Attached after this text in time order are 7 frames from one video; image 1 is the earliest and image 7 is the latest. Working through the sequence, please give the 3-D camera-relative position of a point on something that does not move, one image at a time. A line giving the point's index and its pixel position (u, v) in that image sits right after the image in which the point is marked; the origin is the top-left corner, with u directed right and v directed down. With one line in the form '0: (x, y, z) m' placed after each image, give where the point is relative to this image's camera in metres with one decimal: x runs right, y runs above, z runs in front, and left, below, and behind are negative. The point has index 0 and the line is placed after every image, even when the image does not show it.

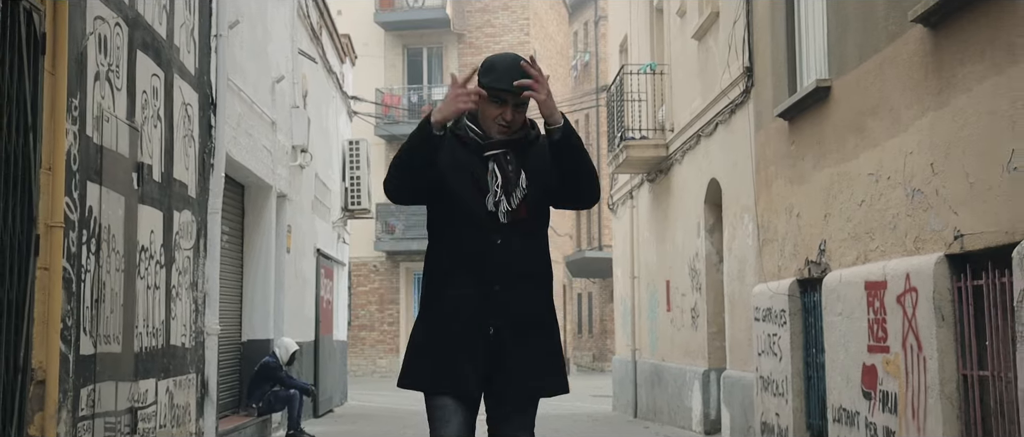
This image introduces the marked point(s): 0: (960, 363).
0: (+2.7, -0.9, +7.4) m
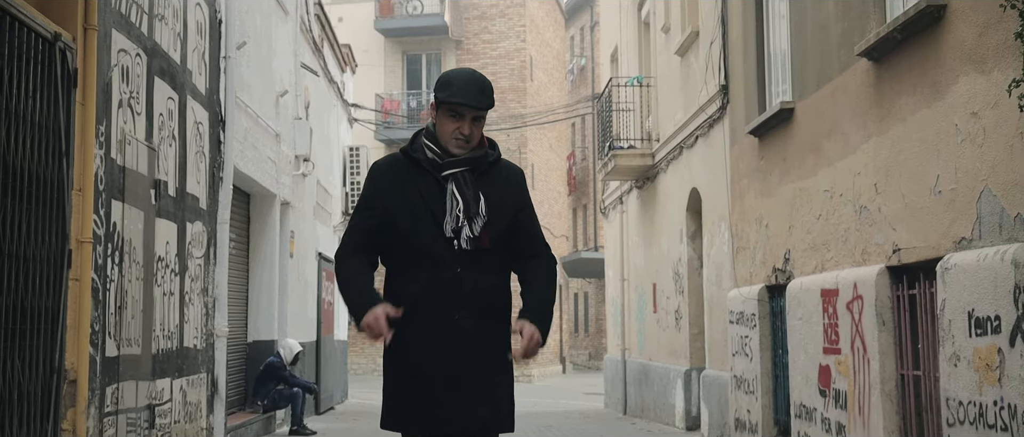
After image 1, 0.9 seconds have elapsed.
0: (+2.6, -1.0, +8.3) m
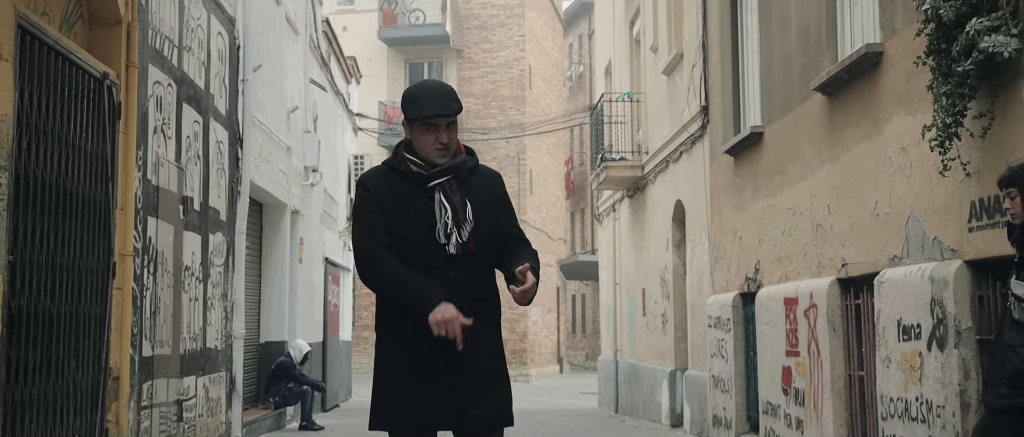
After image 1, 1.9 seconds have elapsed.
0: (+2.6, -1.1, +9.3) m
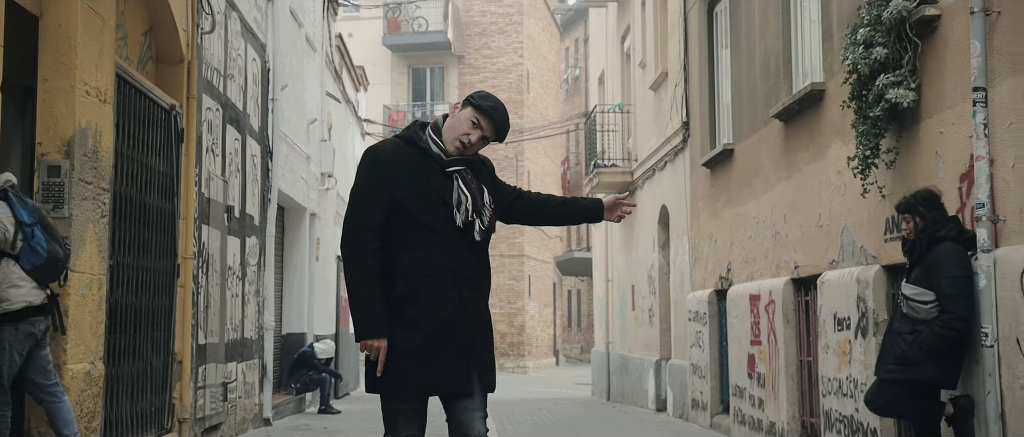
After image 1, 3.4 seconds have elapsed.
0: (+2.6, -1.2, +11.0) m
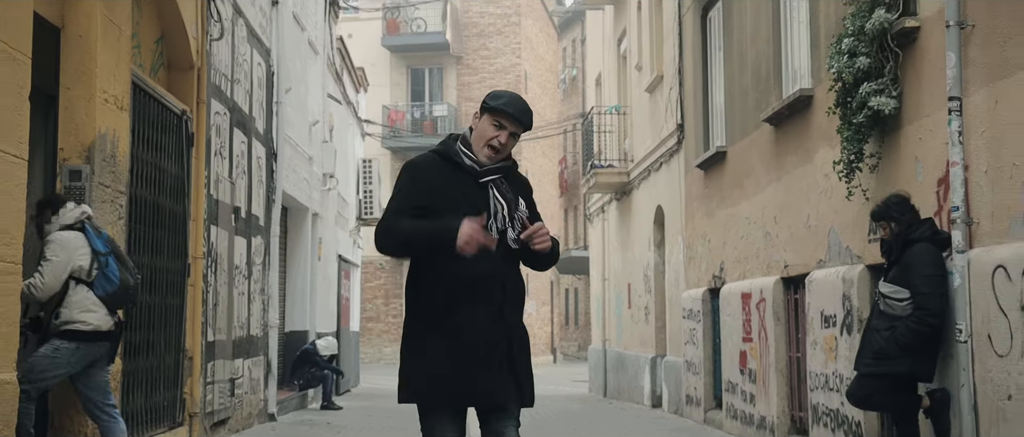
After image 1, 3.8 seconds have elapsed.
0: (+2.6, -1.2, +11.4) m
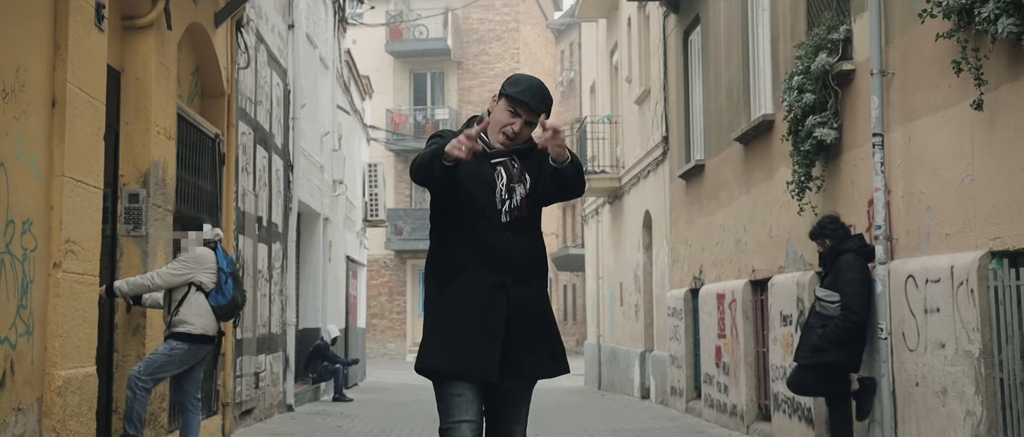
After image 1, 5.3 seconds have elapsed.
0: (+2.5, -1.3, +12.7) m
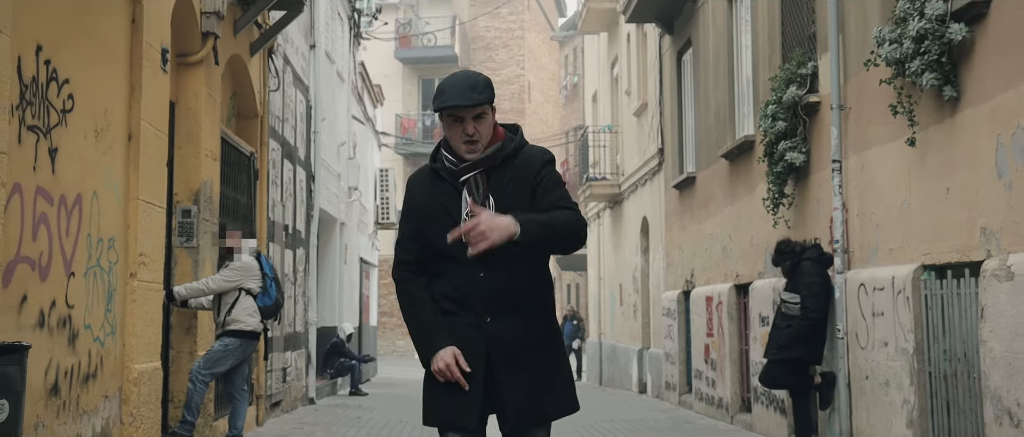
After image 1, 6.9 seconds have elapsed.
0: (+2.6, -1.4, +14.0) m
